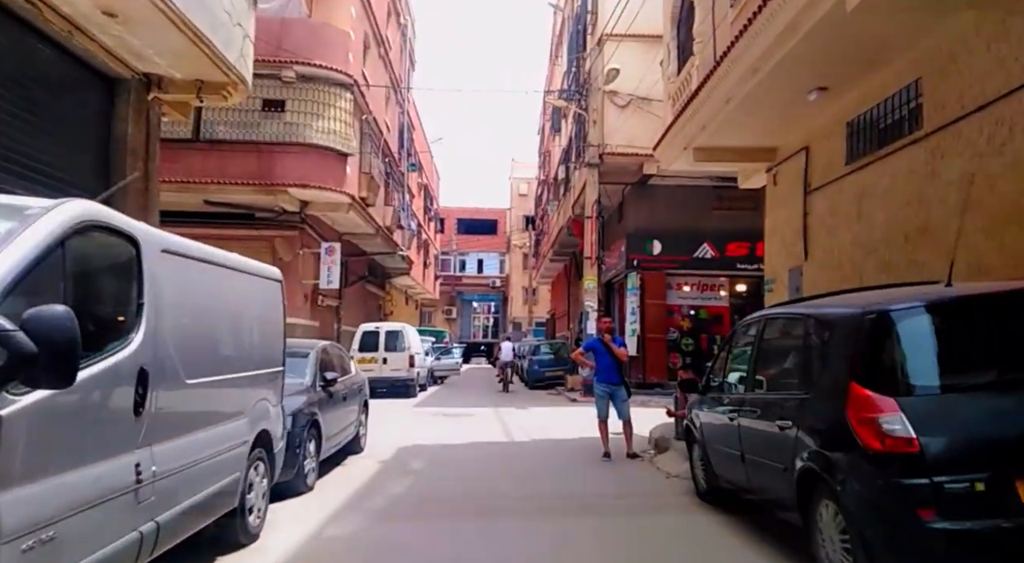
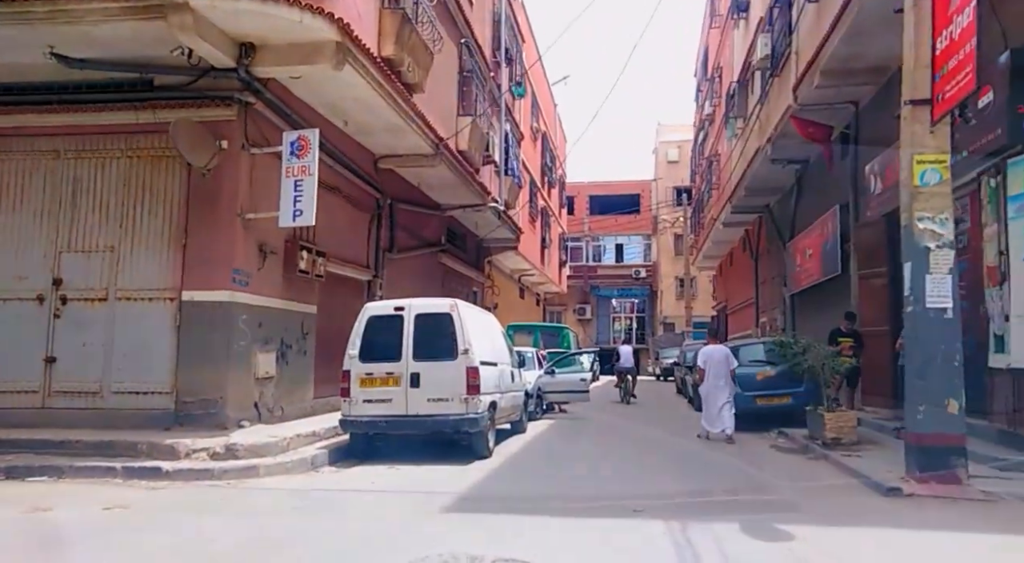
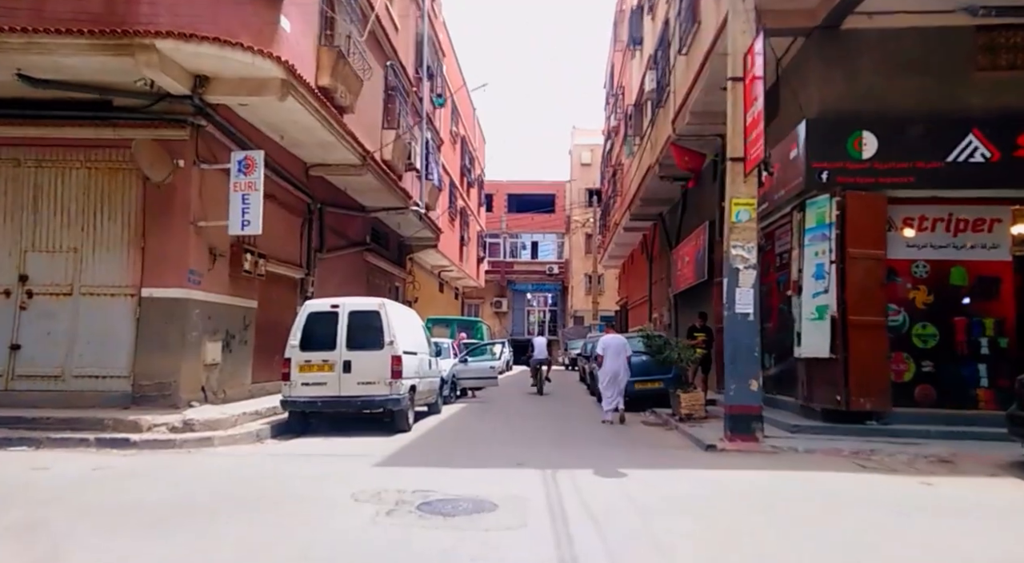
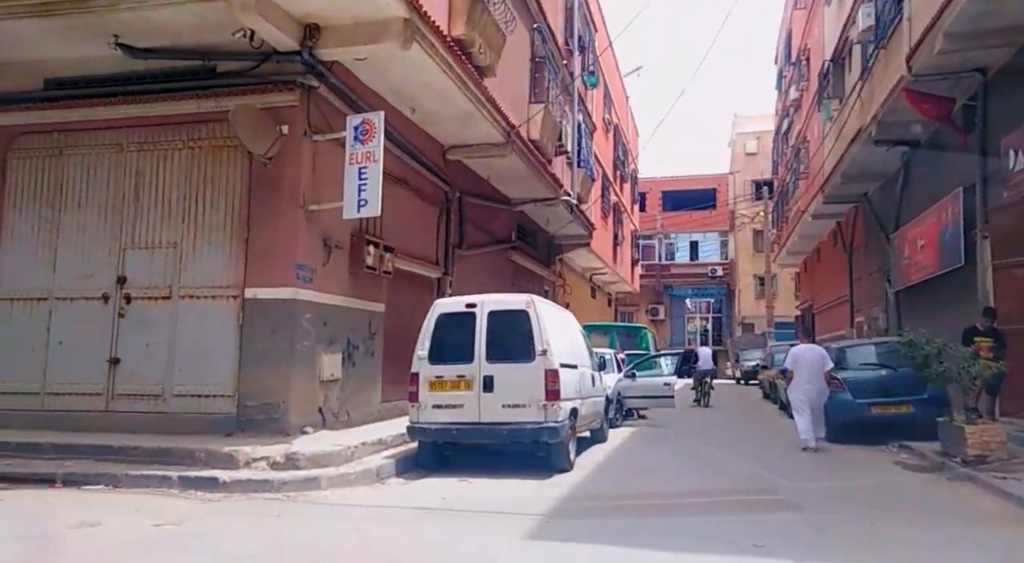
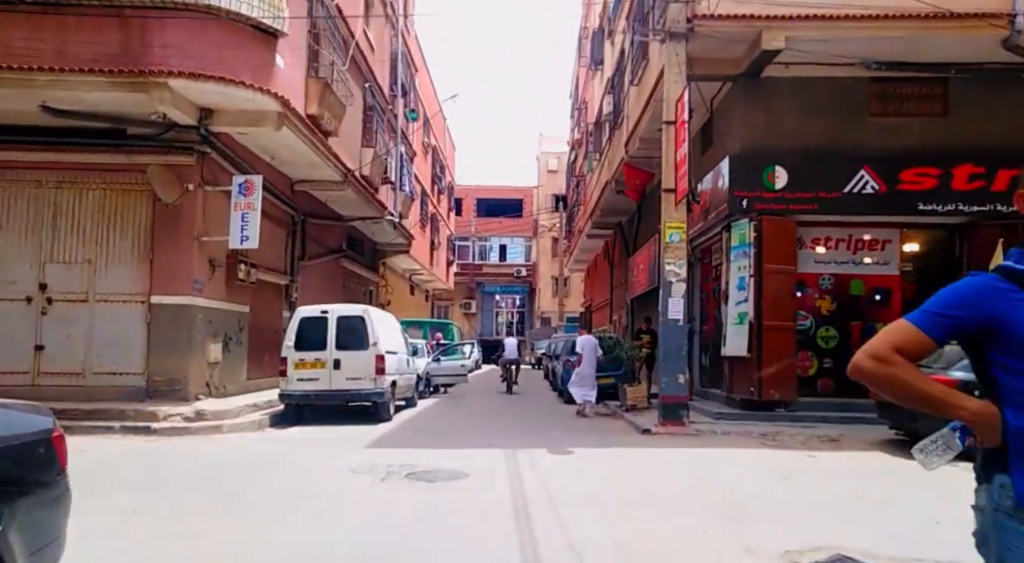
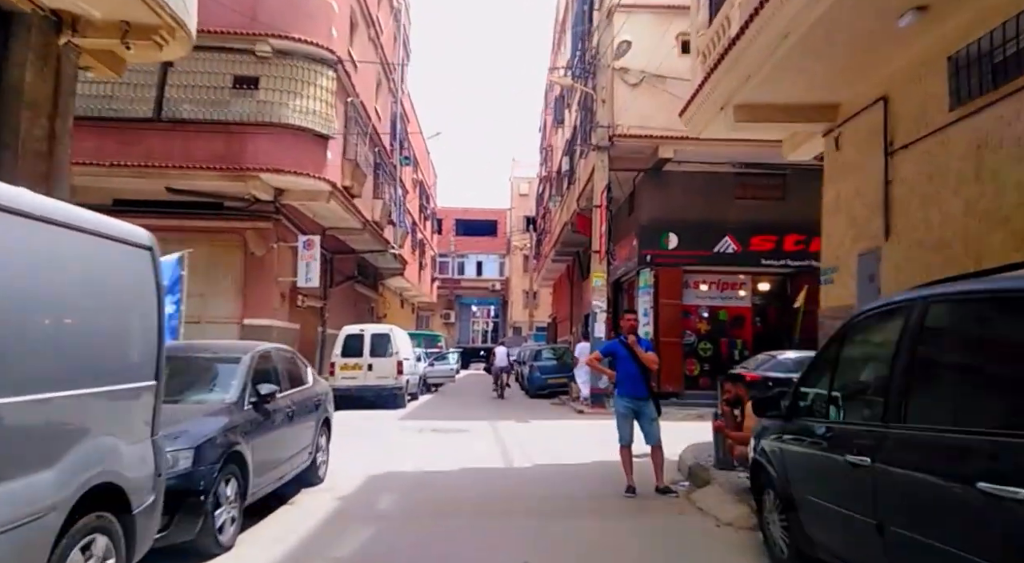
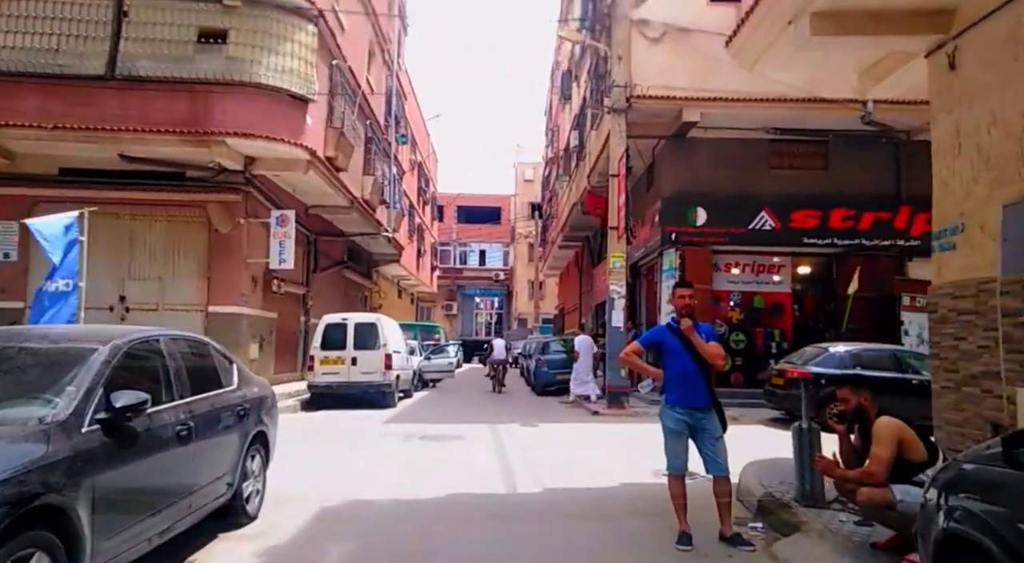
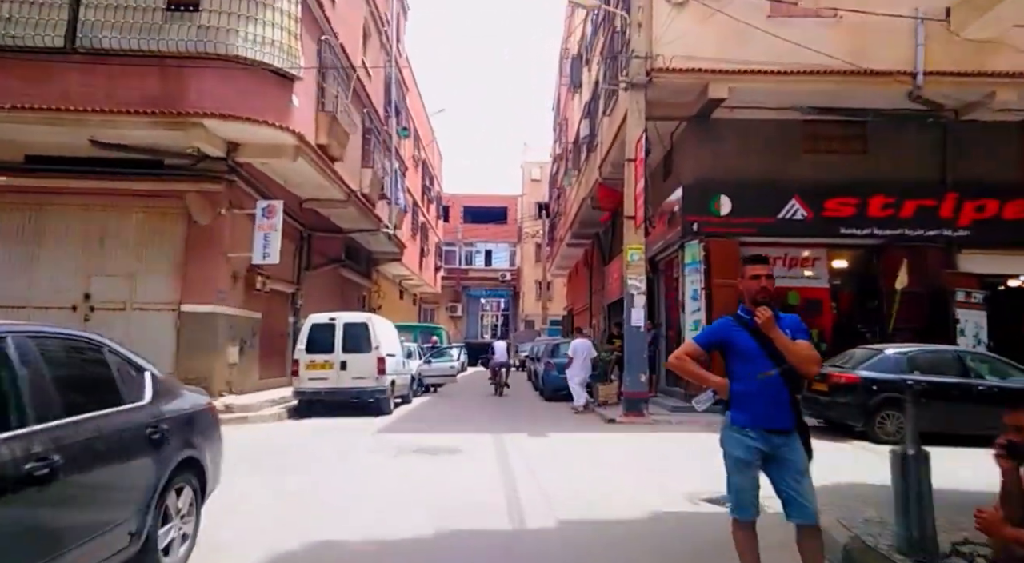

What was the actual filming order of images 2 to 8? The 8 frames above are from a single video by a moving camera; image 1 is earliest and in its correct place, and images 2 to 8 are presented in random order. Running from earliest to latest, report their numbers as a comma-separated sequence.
6, 7, 8, 5, 3, 2, 4
